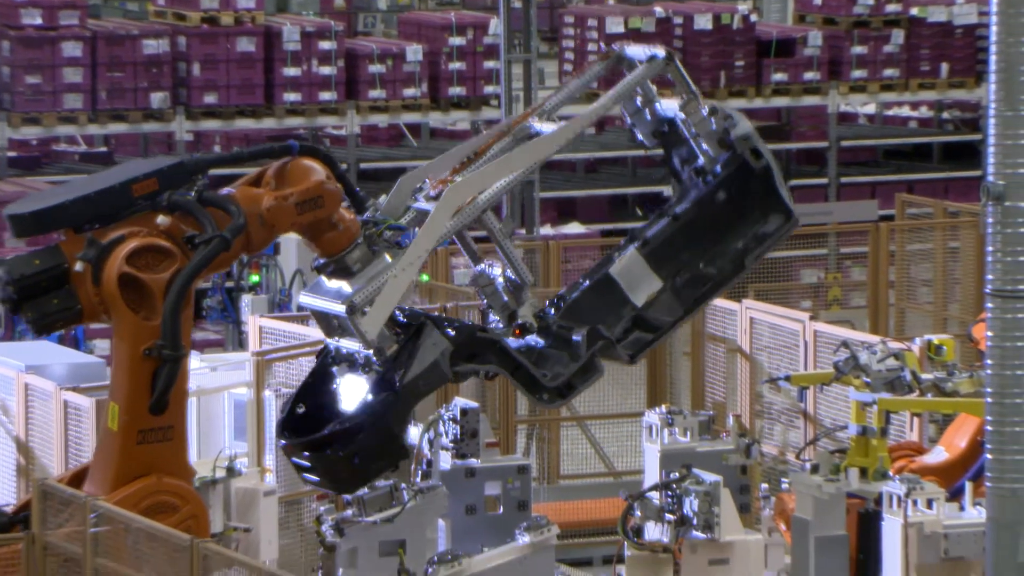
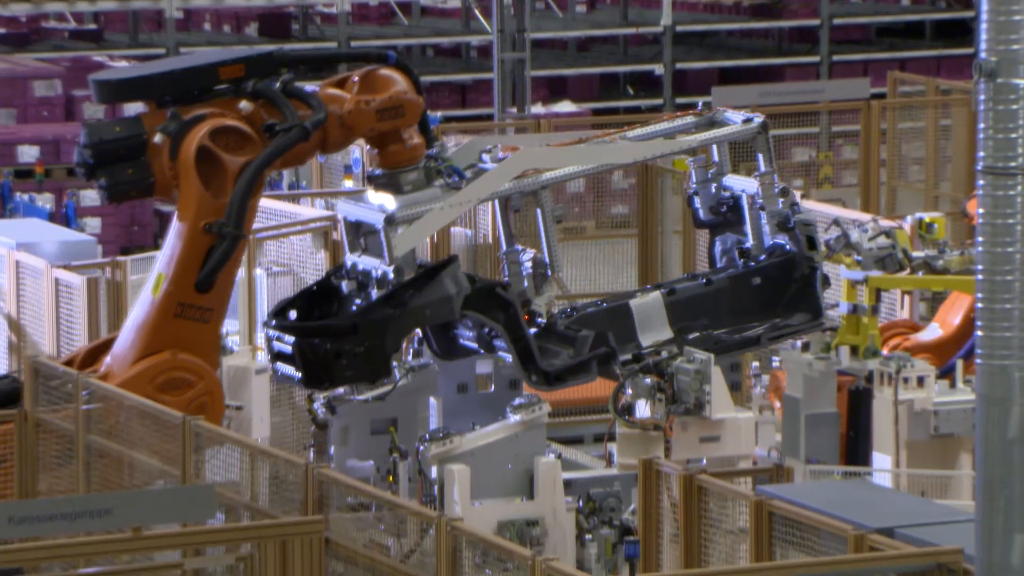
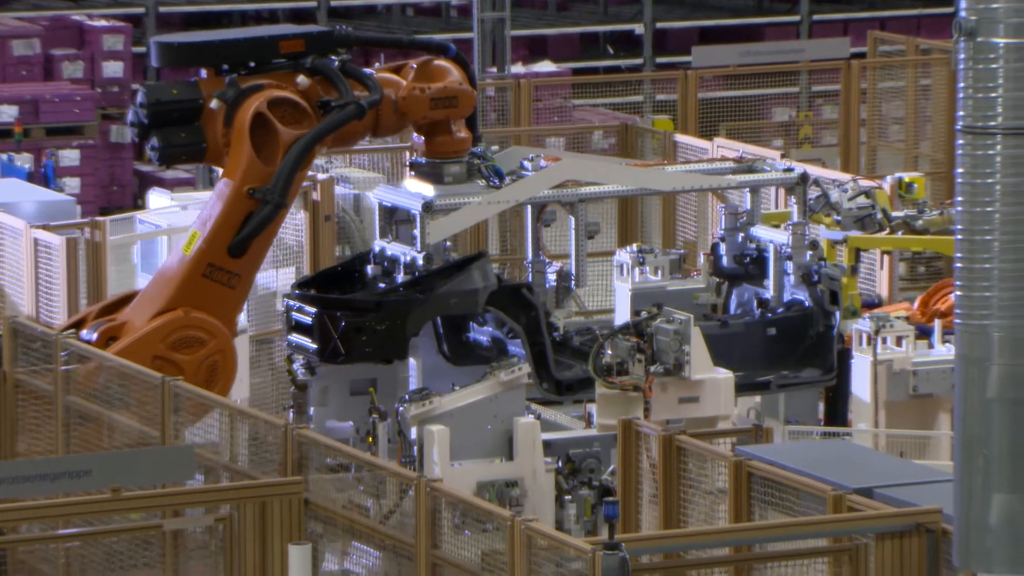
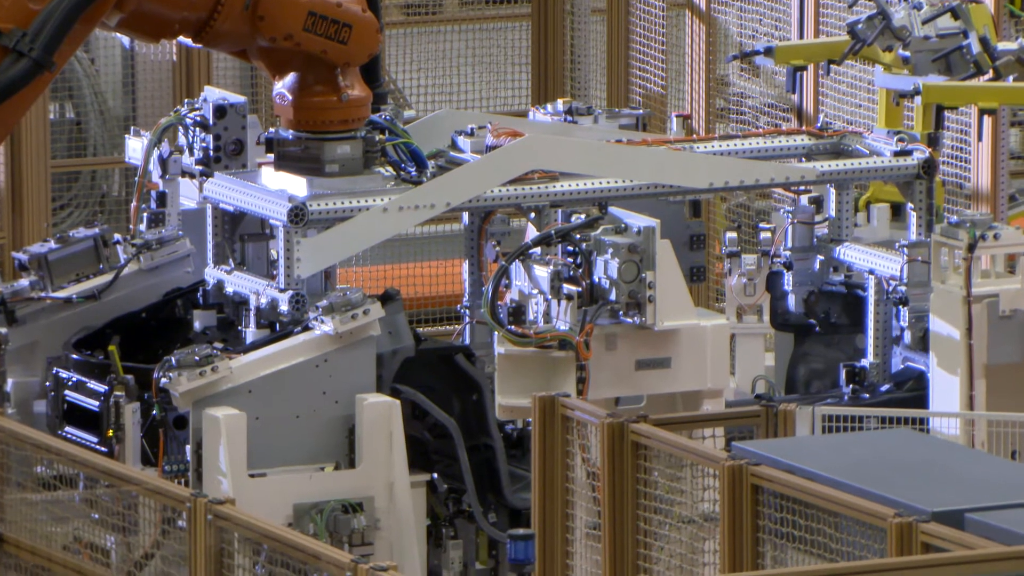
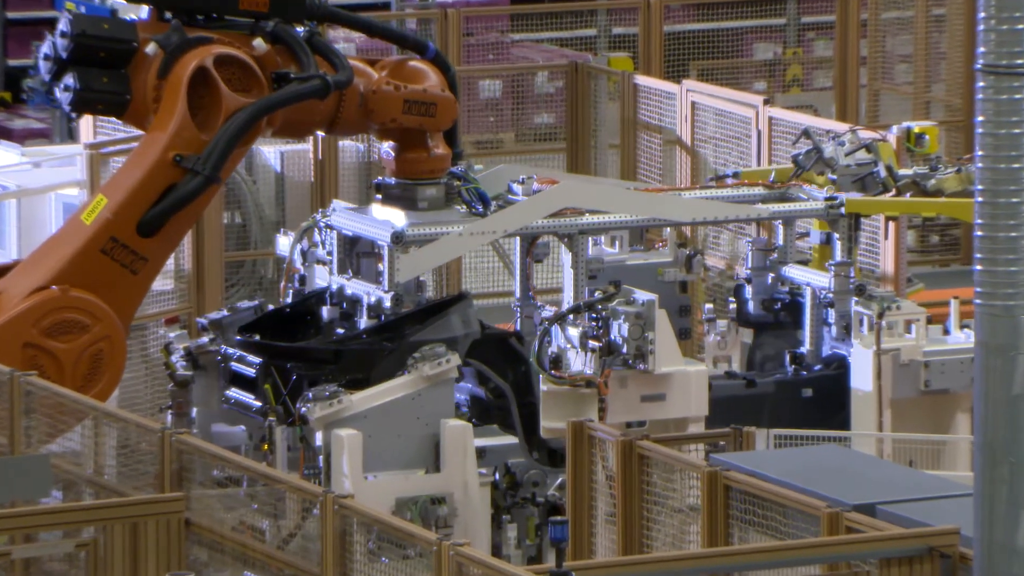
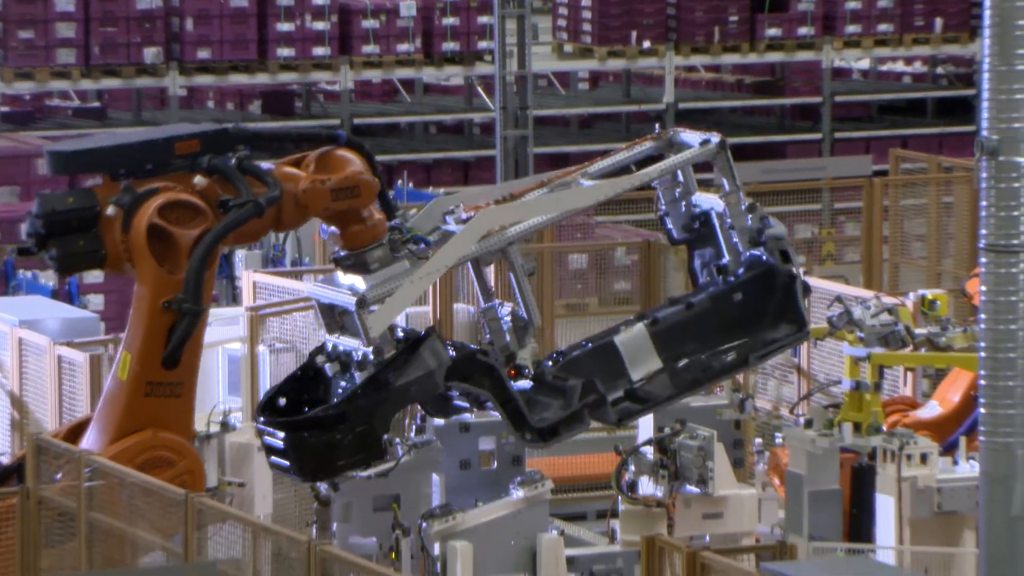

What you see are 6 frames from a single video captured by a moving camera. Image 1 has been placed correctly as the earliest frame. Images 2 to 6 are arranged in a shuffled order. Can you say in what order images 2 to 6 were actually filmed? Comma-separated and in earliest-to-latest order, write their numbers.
6, 2, 3, 5, 4
